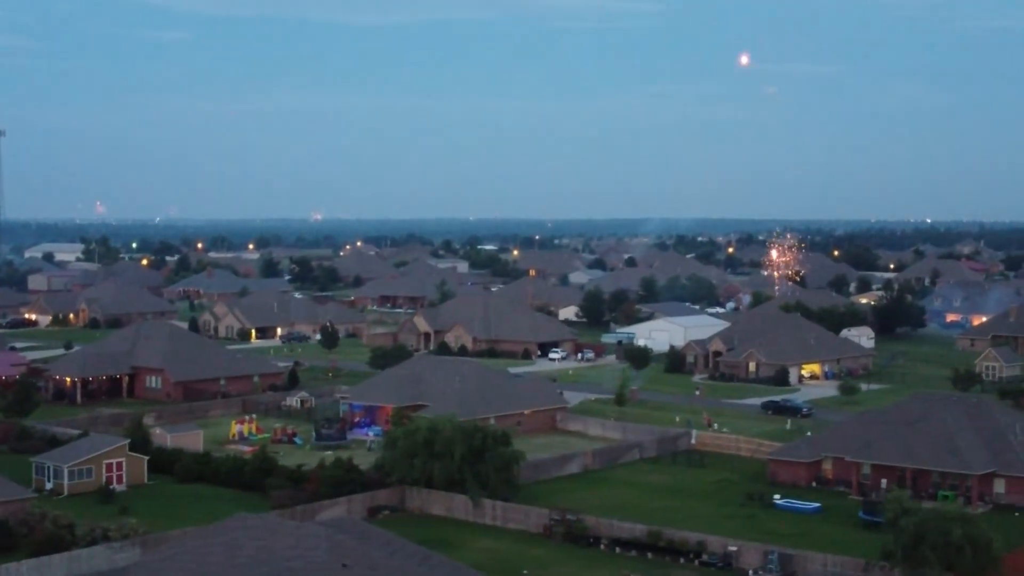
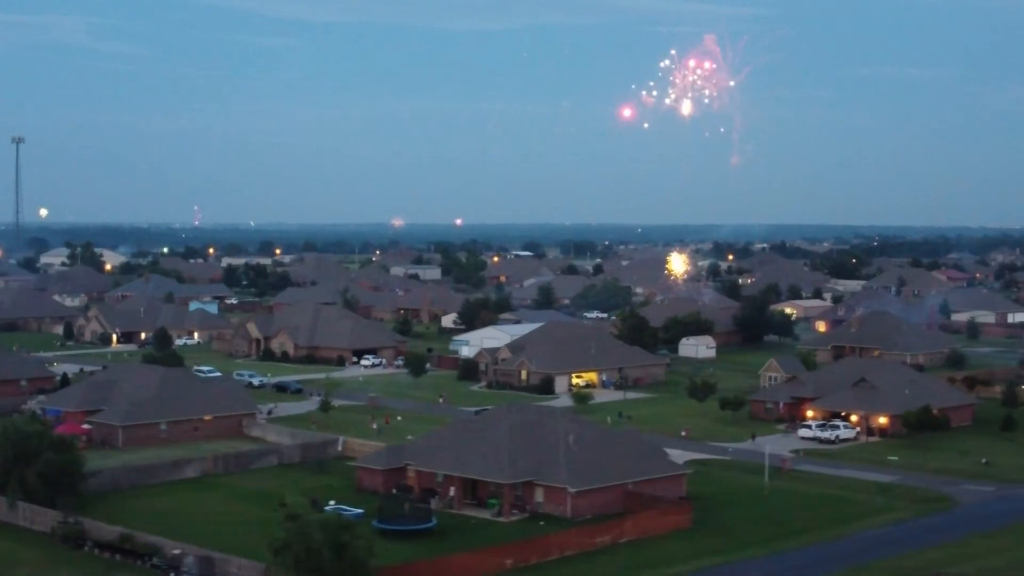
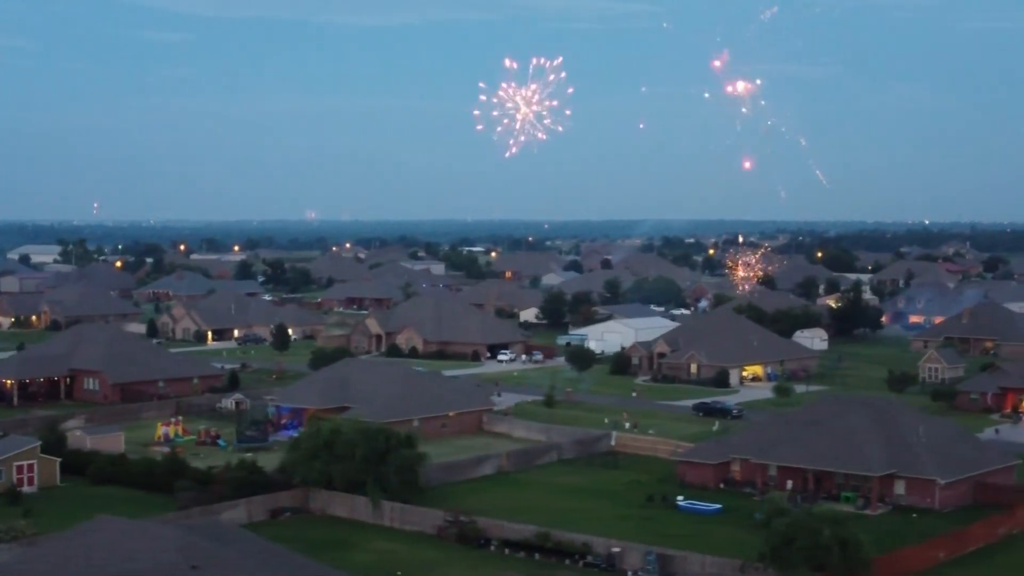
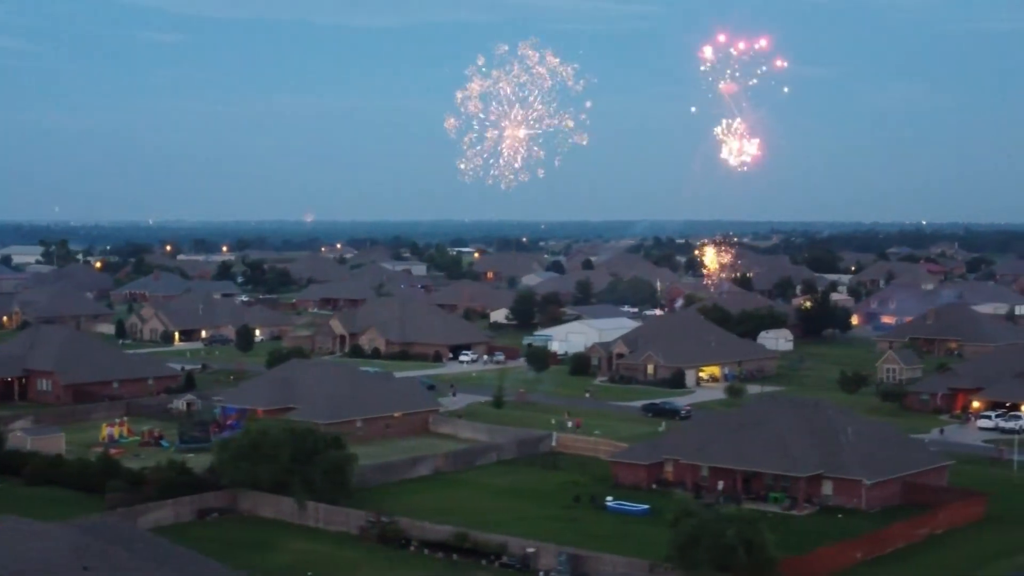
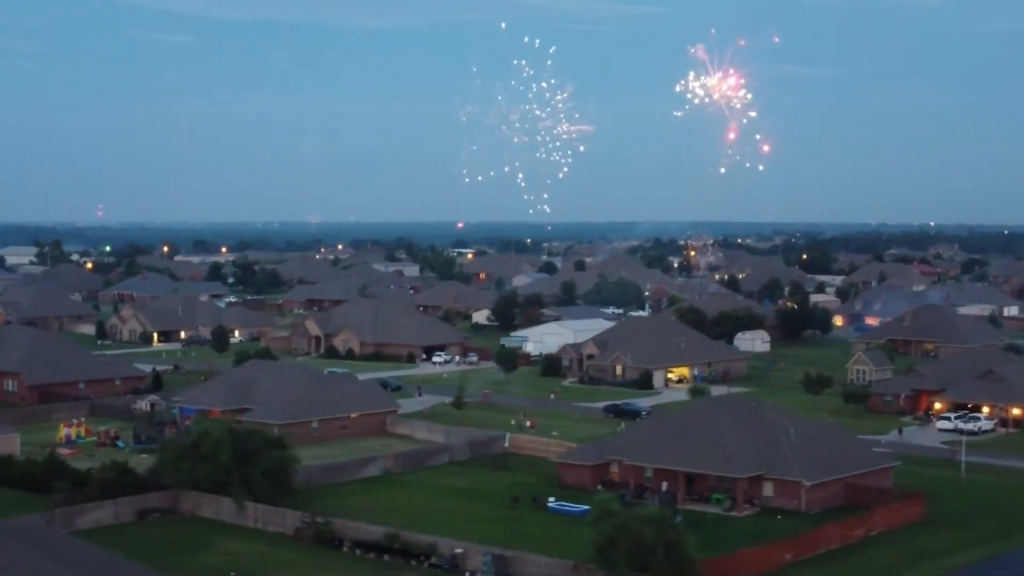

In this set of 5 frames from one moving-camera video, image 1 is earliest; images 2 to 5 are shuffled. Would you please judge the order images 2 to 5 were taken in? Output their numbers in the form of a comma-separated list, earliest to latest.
3, 4, 5, 2
